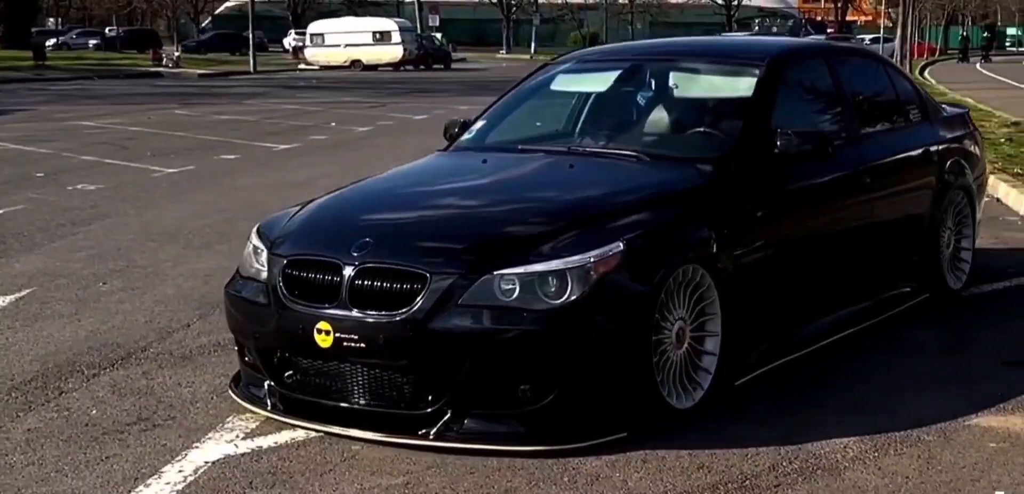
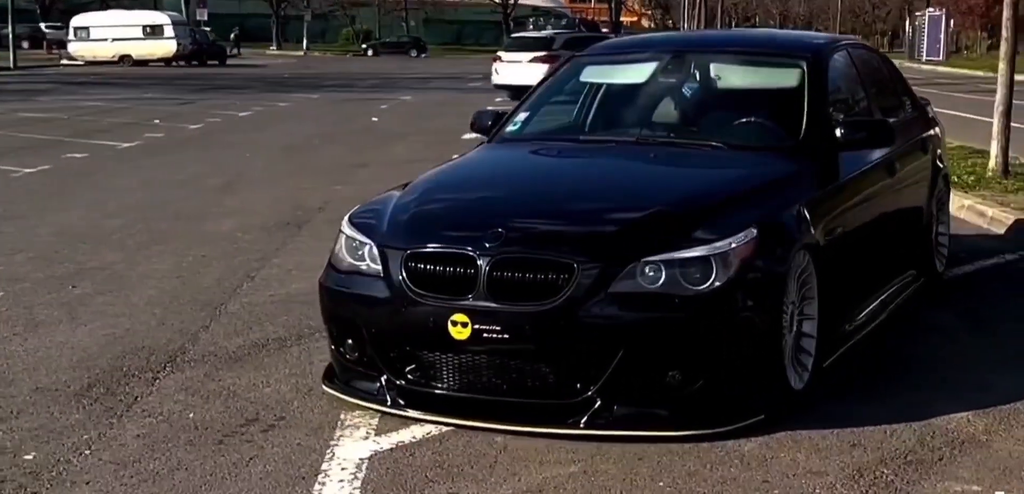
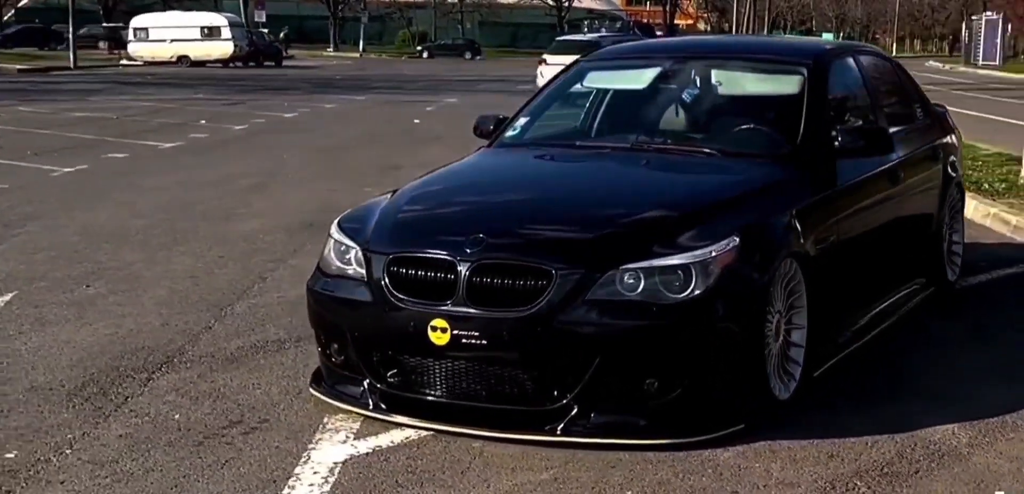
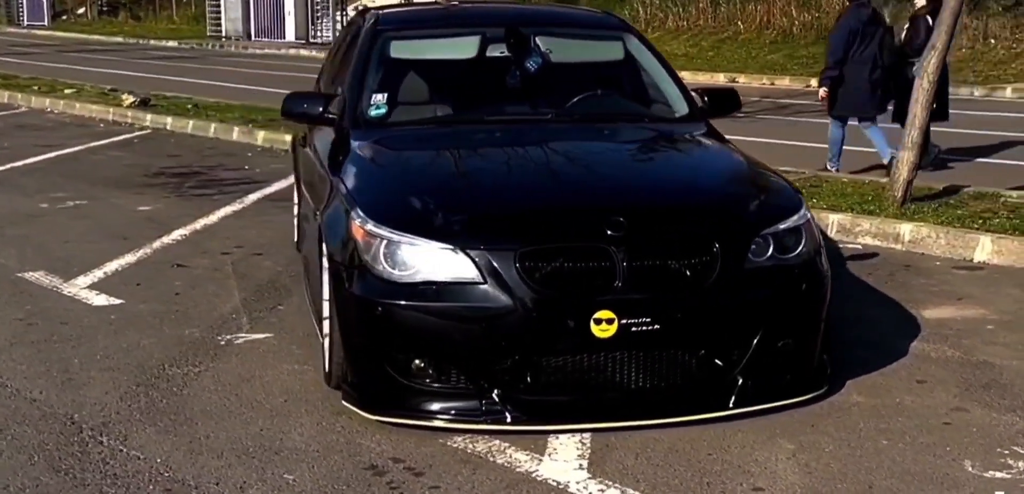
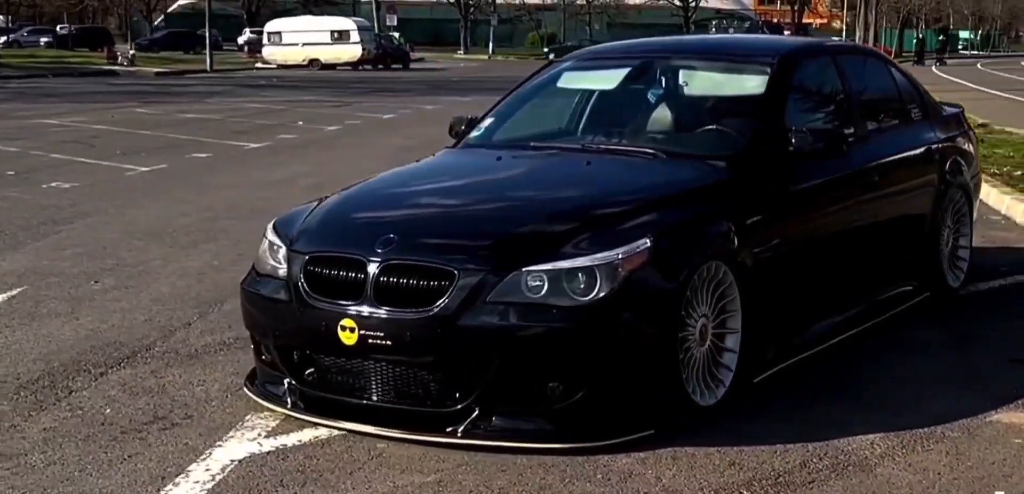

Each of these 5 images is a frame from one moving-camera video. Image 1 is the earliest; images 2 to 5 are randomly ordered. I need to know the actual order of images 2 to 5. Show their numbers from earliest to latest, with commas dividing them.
5, 3, 2, 4
